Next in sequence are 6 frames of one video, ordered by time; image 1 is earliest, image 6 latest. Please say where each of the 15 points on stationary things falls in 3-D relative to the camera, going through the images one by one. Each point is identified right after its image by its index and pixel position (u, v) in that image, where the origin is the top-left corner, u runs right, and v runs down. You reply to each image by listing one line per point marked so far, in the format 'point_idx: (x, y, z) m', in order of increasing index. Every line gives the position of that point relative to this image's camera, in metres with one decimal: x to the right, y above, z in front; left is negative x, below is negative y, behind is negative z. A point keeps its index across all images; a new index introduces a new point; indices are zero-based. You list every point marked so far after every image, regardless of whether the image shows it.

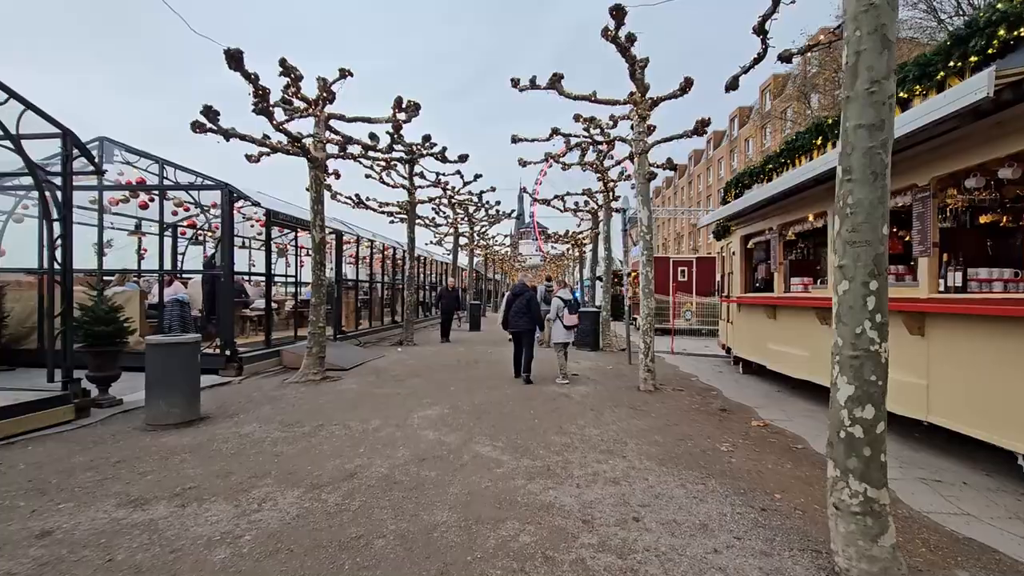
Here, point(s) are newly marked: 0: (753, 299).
0: (+4.8, -0.2, +9.9) m
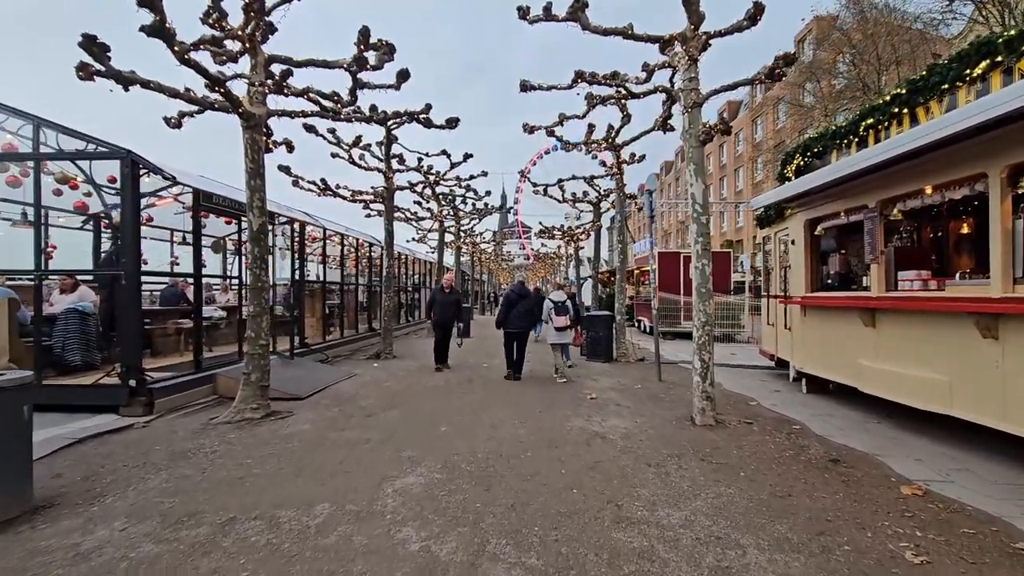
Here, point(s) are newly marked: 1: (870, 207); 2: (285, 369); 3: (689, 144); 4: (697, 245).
0: (+4.9, -0.2, +7.6) m
1: (+5.1, +1.2, +7.0) m
2: (-4.4, -1.6, +9.5) m
3: (+2.5, +2.0, +7.0) m
4: (+2.6, +0.6, +7.0) m
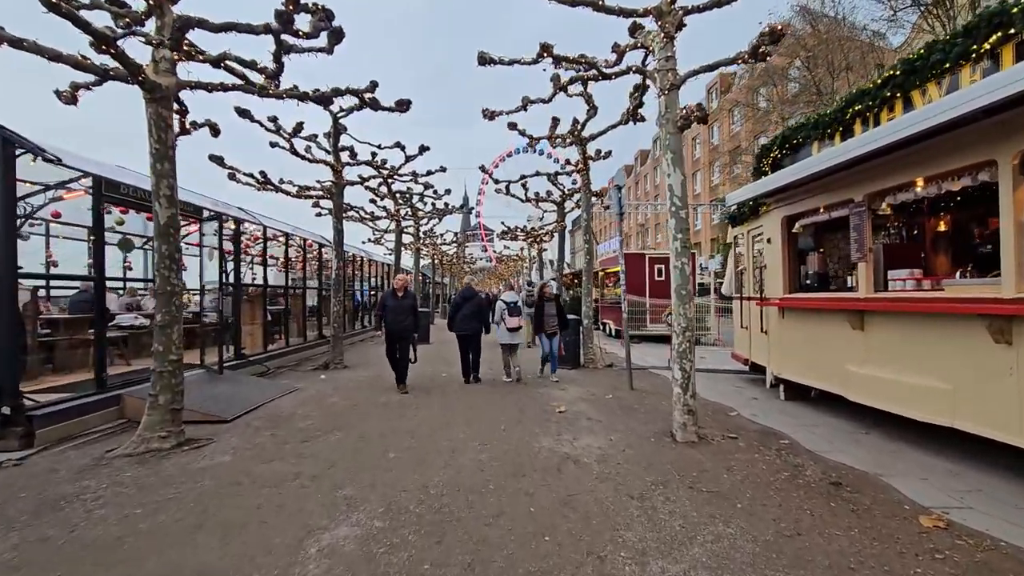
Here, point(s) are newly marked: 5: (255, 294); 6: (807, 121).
0: (+4.4, -0.2, +7.1) m
1: (+4.6, +1.2, +6.6) m
2: (-5.0, -1.7, +8.3) m
3: (+2.0, +2.0, +6.3) m
4: (+2.1, +0.6, +6.3) m
5: (-6.3, -0.2, +12.0) m
6: (+4.3, +2.5, +7.2) m
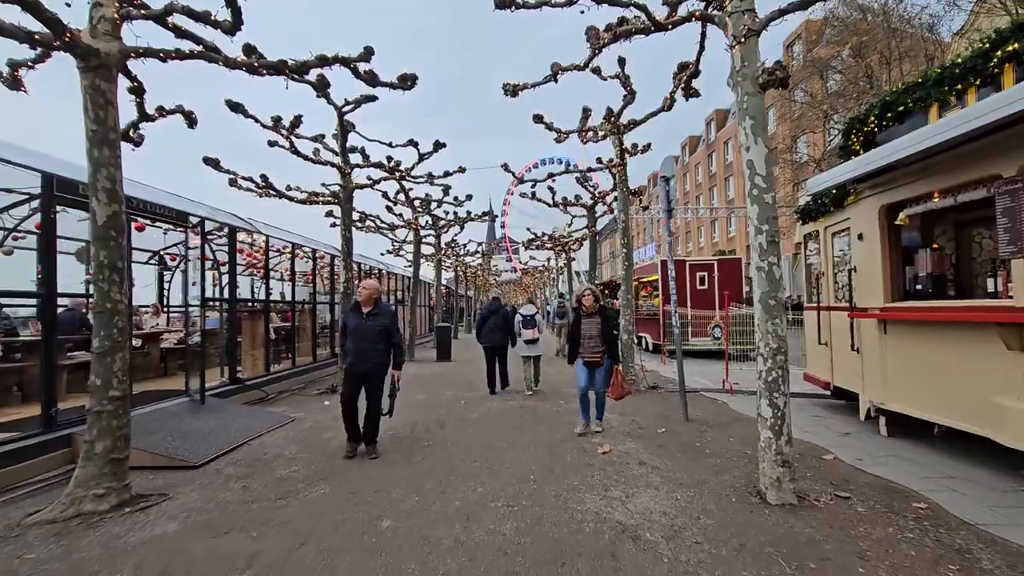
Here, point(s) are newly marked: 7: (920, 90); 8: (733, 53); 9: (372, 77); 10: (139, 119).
0: (+4.7, -0.3, +5.4) m
1: (+4.9, +1.1, +4.9) m
2: (-4.6, -1.9, +7.1) m
3: (+2.3, +1.9, +4.8) m
4: (+2.4, +0.5, +4.8) m
5: (-5.6, -0.5, +10.9) m
6: (+4.7, +2.4, +5.6) m
7: (+4.7, +2.3, +5.7) m
8: (+2.2, +2.3, +4.8) m
9: (-1.7, +2.6, +6.0) m
10: (-4.4, +2.0, +5.8) m
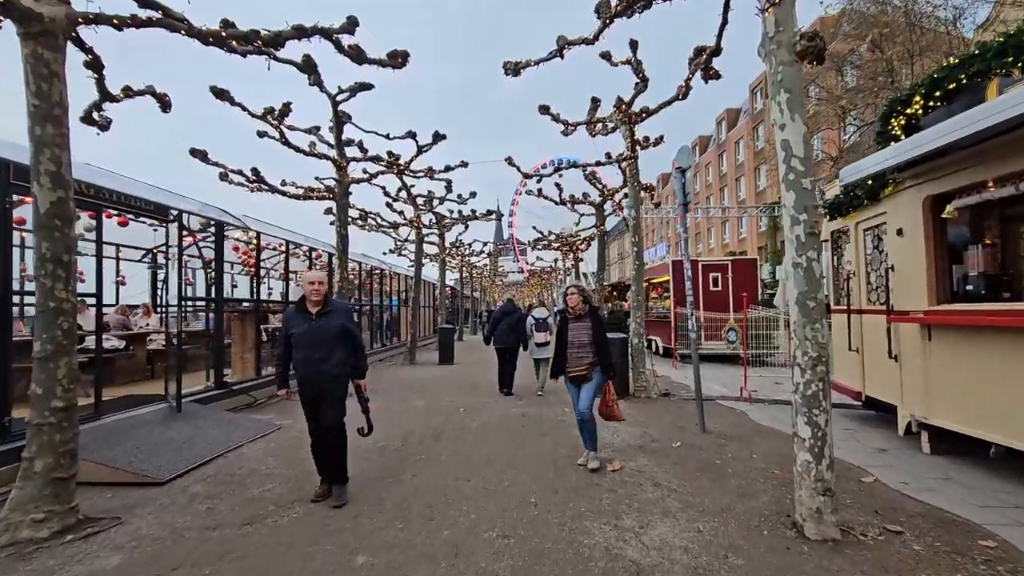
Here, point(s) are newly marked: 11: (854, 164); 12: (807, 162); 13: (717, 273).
0: (+4.7, -0.3, +4.8) m
1: (+4.8, +1.1, +4.2) m
2: (-4.6, -1.9, +6.5) m
3: (+2.2, +1.9, +4.2) m
4: (+2.3, +0.5, +4.1) m
5: (-5.6, -0.5, +10.4) m
6: (+4.7, +2.4, +5.0) m
7: (+4.7, +2.3, +5.1) m
8: (+2.2, +2.3, +4.2) m
9: (-1.7, +2.6, +5.4) m
10: (-4.4, +2.0, +5.3) m
11: (+4.4, +1.6, +6.4) m
12: (+2.5, +1.0, +4.1) m
13: (+6.7, +0.5, +16.1) m
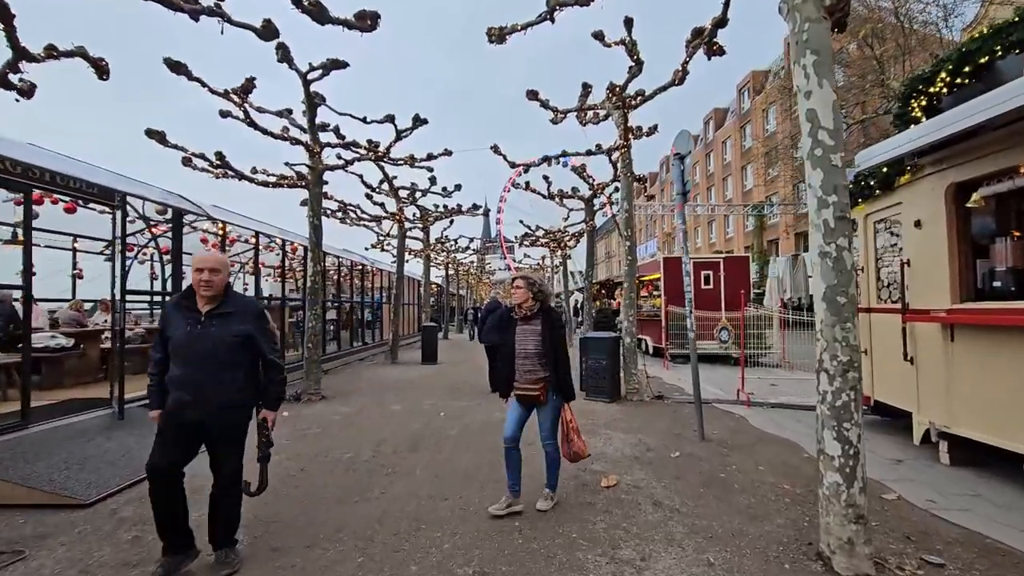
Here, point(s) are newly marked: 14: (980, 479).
0: (+4.6, -0.3, +4.3) m
1: (+4.7, +1.1, +3.7) m
2: (-4.8, -1.8, +5.8) m
3: (+2.1, +2.0, +3.6) m
4: (+2.2, +0.6, +3.6) m
5: (-5.9, -0.4, +9.6) m
6: (+4.5, +2.4, +4.4) m
7: (+4.6, +2.3, +4.5) m
8: (+2.0, +2.4, +3.6) m
9: (-1.8, +2.7, +4.7) m
10: (-4.6, +2.1, +4.5) m
11: (+4.2, +1.6, +5.9) m
12: (+2.3, +1.1, +3.5) m
13: (+6.2, +0.5, +15.7) m
14: (+4.8, -1.9, +5.0) m
